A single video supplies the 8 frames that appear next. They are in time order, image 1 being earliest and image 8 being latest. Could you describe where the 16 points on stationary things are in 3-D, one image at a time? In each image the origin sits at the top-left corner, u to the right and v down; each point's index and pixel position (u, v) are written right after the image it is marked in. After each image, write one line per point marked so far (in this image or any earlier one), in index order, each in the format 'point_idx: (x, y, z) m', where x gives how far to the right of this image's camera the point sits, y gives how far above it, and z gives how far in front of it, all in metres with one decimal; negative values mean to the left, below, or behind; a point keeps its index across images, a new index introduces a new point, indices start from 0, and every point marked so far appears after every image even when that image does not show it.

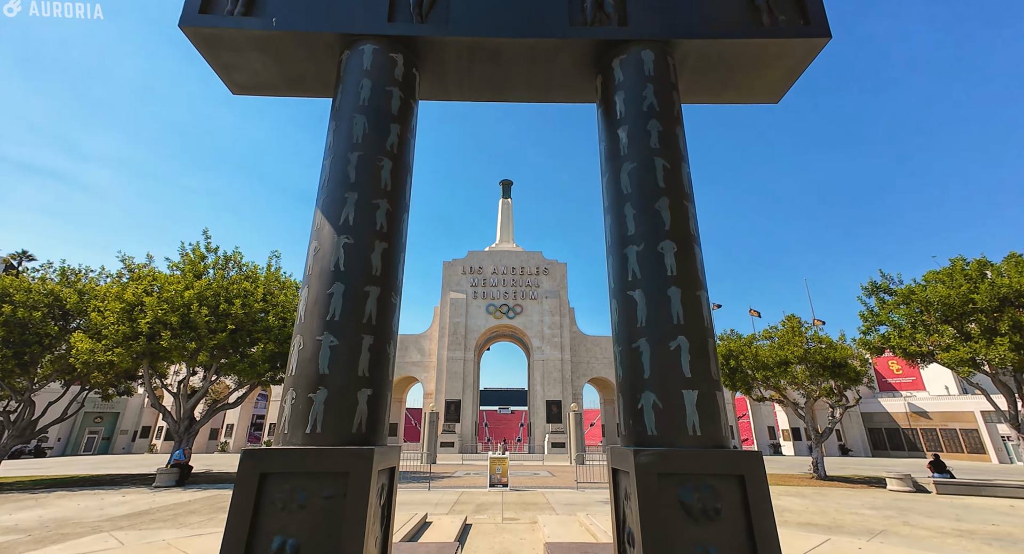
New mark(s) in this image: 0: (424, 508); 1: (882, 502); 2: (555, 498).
0: (-2.5, -6.5, +13.4) m
1: (+12.0, -7.1, +15.5) m
2: (+1.4, -7.1, +15.1) m
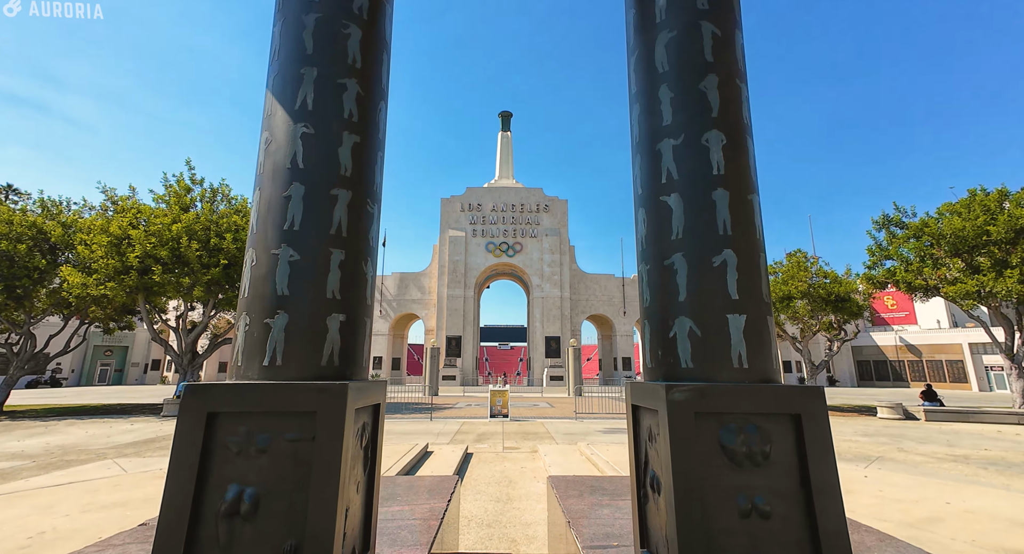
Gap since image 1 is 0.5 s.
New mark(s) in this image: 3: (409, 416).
0: (-2.5, -4.6, +13.5) m
1: (+12.0, -4.9, +15.7) m
2: (+1.4, -4.9, +15.3) m
3: (-4.1, -5.6, +19.1) m
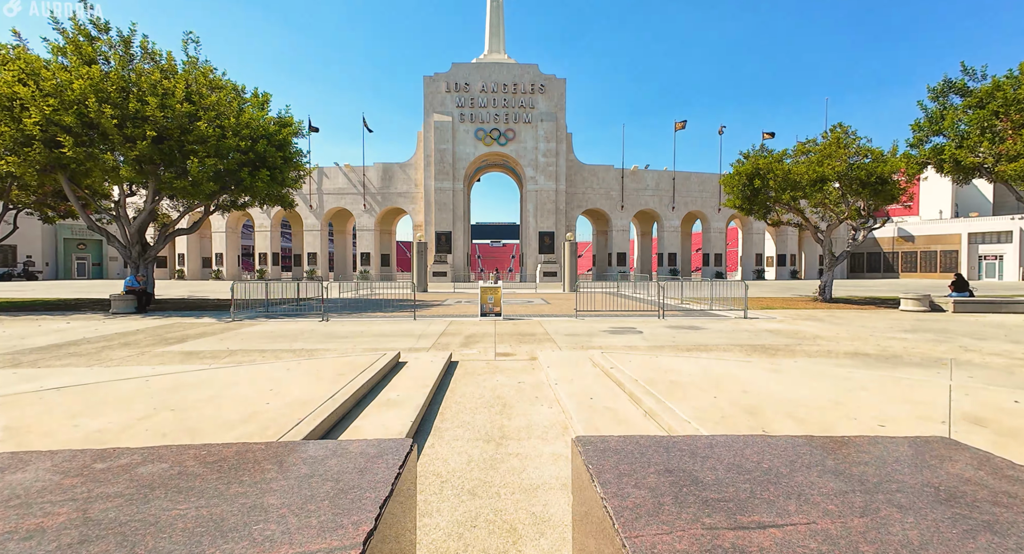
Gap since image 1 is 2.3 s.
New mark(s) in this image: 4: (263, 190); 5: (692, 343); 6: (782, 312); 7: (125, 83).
0: (-2.6, -1.6, +11.6) m
1: (+11.8, -1.3, +14.0) m
2: (+1.2, -1.5, +13.4) m
3: (-4.4, -1.4, +17.2) m
4: (-11.1, +3.9, +20.9) m
5: (+4.2, -1.5, +10.9) m
6: (+9.7, -1.3, +17.1) m
7: (-15.1, +7.5, +18.5) m
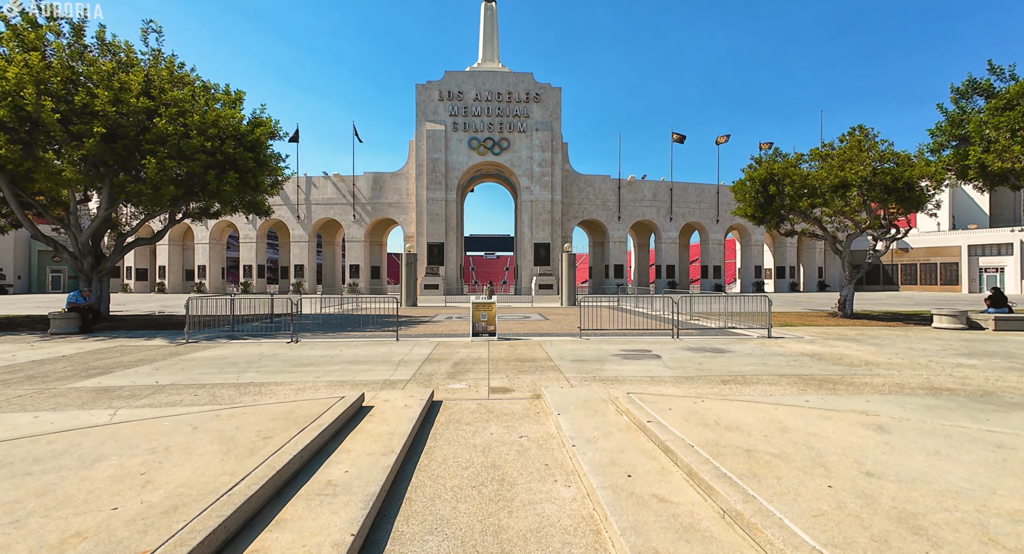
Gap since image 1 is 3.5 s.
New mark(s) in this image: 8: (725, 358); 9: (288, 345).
0: (-2.7, -1.9, +9.6) m
1: (+11.7, -1.7, +12.3) m
2: (+1.1, -1.9, +11.6) m
3: (-4.5, -1.8, +15.2) m
4: (-11.3, +3.3, +19.0) m
5: (+4.1, -1.8, +9.1) m
6: (+9.6, -1.7, +15.4) m
7: (-15.3, +7.0, +16.7) m
8: (+4.8, -1.8, +10.7) m
9: (-6.1, -1.9, +13.0) m
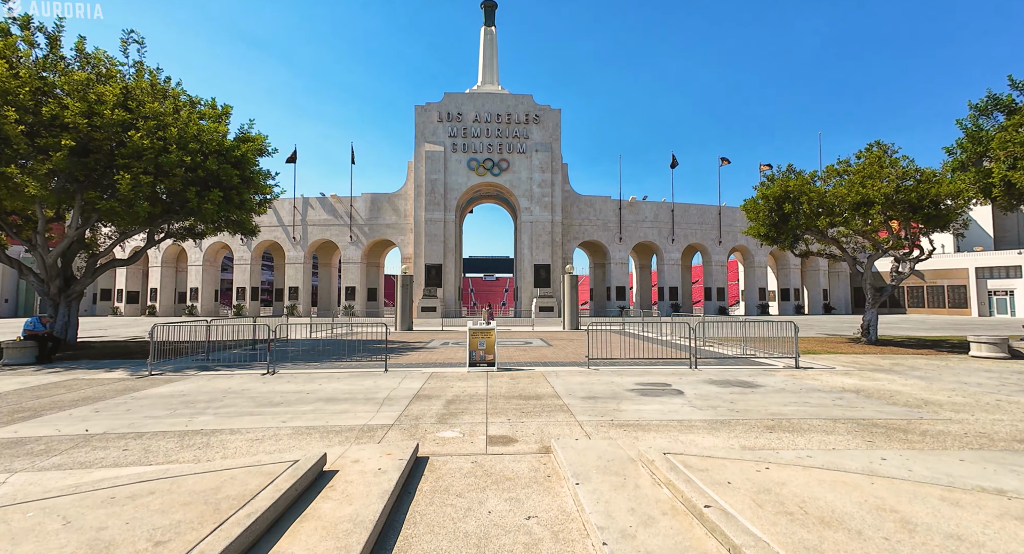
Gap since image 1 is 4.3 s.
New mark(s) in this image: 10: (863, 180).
0: (-2.7, -2.4, +8.3) m
1: (+11.7, -2.3, +10.9) m
2: (+1.1, -2.4, +10.2) m
3: (-4.5, -2.5, +13.8) m
4: (-11.3, +2.4, +17.8) m
5: (+4.1, -2.2, +7.7) m
6: (+9.6, -2.5, +14.0) m
7: (-15.3, +6.2, +15.6) m
8: (+4.8, -2.3, +9.3) m
9: (-6.1, -2.5, +11.6) m
10: (+13.0, +3.6, +17.5) m
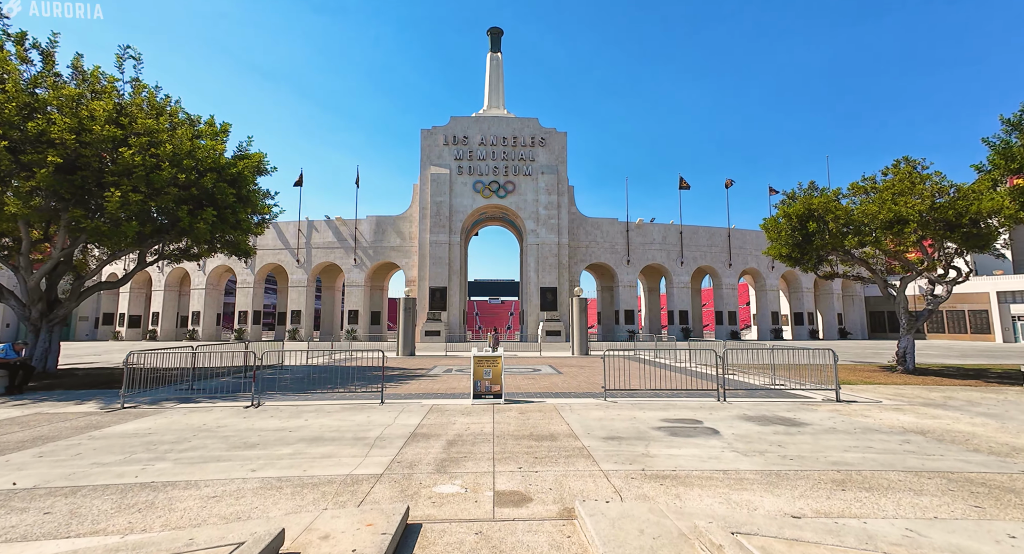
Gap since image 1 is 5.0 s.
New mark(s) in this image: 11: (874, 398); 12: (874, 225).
0: (-2.5, -2.7, +7.1) m
1: (+11.9, -2.8, +9.6) m
2: (+1.3, -2.8, +9.0) m
3: (-4.3, -3.1, +12.7) m
4: (-11.0, +1.6, +16.9) m
5: (+4.3, -2.5, +6.4) m
6: (+9.8, -3.1, +12.7) m
7: (-15.0, +5.5, +15.0) m
8: (+5.0, -2.7, +8.0) m
9: (-5.9, -3.0, +10.4) m
10: (+13.3, +2.8, +16.4) m
11: (+9.1, -3.0, +11.8) m
12: (+12.8, +1.9, +16.7) m
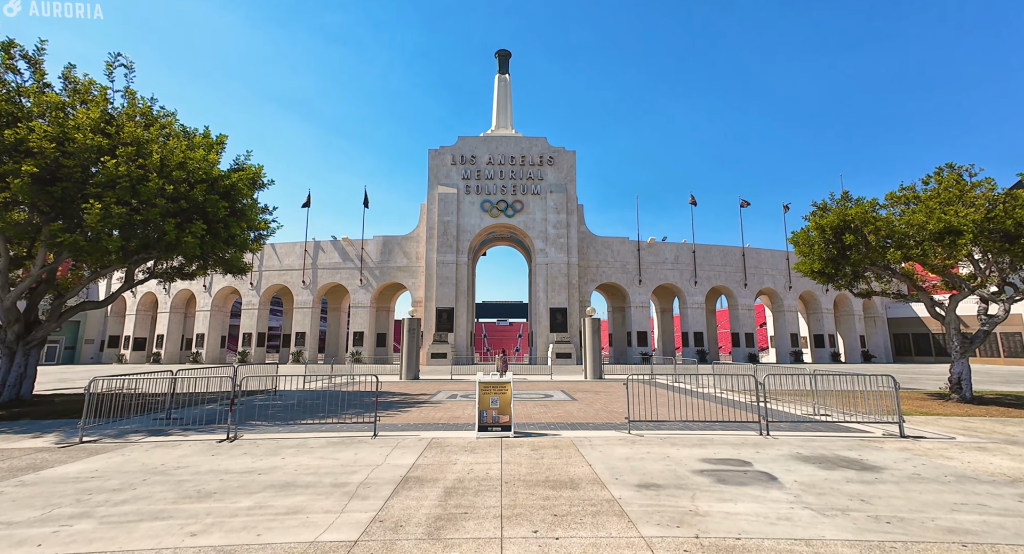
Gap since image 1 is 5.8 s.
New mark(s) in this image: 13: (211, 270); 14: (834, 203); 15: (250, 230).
0: (-2.3, -2.8, +5.6) m
1: (+12.1, -3.0, +7.9) m
2: (+1.5, -3.0, +7.5) m
3: (-4.0, -3.5, +11.2) m
4: (-10.7, +1.0, +15.9) m
5: (+4.4, -2.6, +4.9) m
6: (+10.1, -3.4, +11.0) m
7: (-14.7, +5.0, +14.2) m
8: (+5.2, -2.9, +6.5) m
9: (-5.7, -3.3, +9.0) m
10: (+13.6, +2.3, +14.9) m
11: (+9.3, -3.3, +10.2) m
12: (+13.1, +1.3, +15.2) m
13: (-12.3, +0.3, +19.3) m
14: (+12.1, +2.8, +17.8) m
15: (-10.8, +2.0, +19.6) m
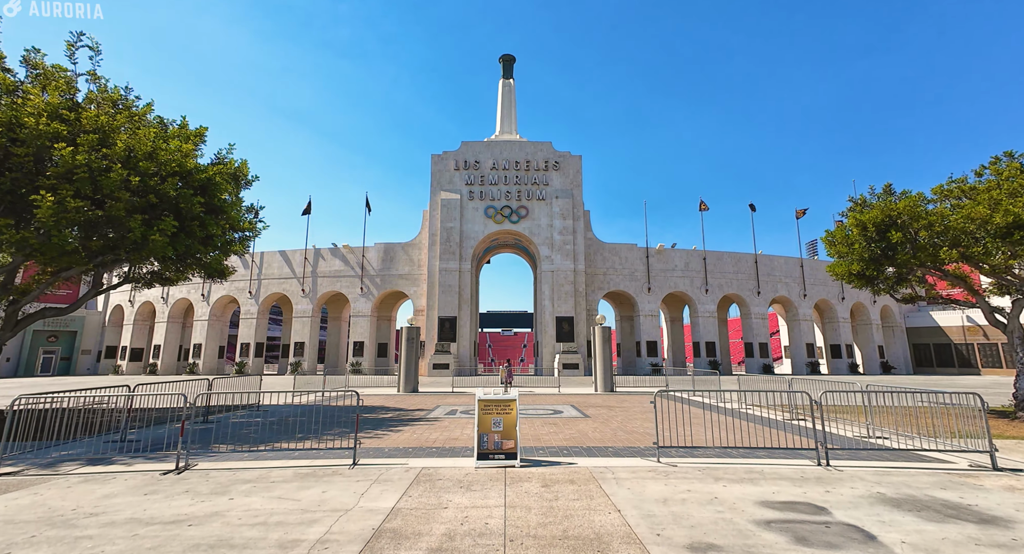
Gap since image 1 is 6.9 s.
0: (-2.3, -2.7, +3.9) m
1: (+12.2, -2.8, +6.0) m
2: (+1.6, -2.9, +5.7) m
3: (-3.9, -3.5, +9.5) m
4: (-10.5, +0.9, +14.3) m
5: (+4.5, -2.4, +3.1) m
6: (+10.2, -3.4, +9.2) m
7: (-14.6, +4.9, +12.7) m
8: (+5.2, -2.7, +4.7) m
9: (-5.6, -3.2, +7.3) m
10: (+13.7, +2.2, +13.2) m
11: (+9.4, -3.3, +8.3) m
12: (+13.2, +1.3, +13.4) m
13: (-12.1, +0.1, +17.7) m
14: (+12.3, +2.7, +16.1) m
15: (-10.6, +1.8, +18.0) m
